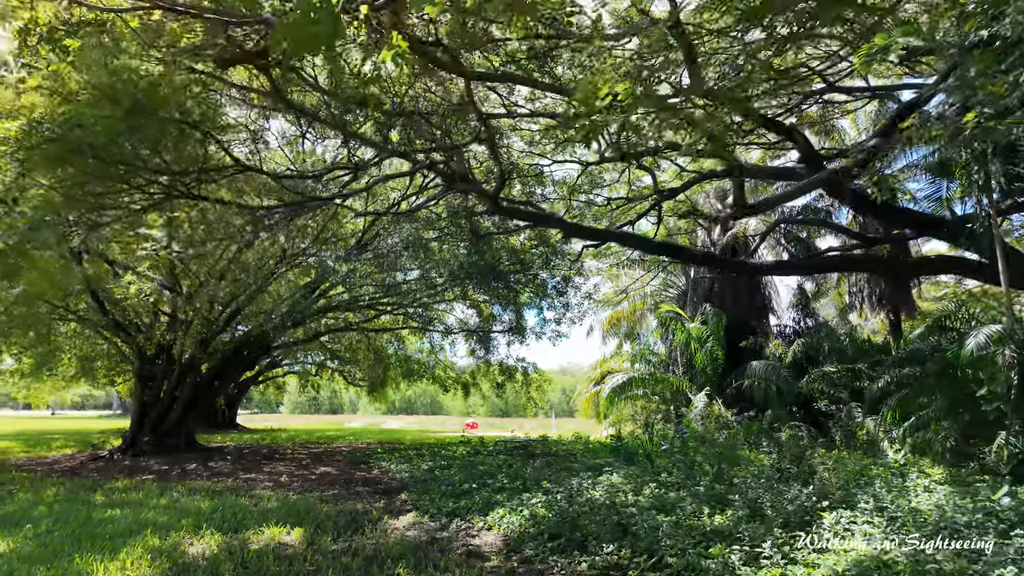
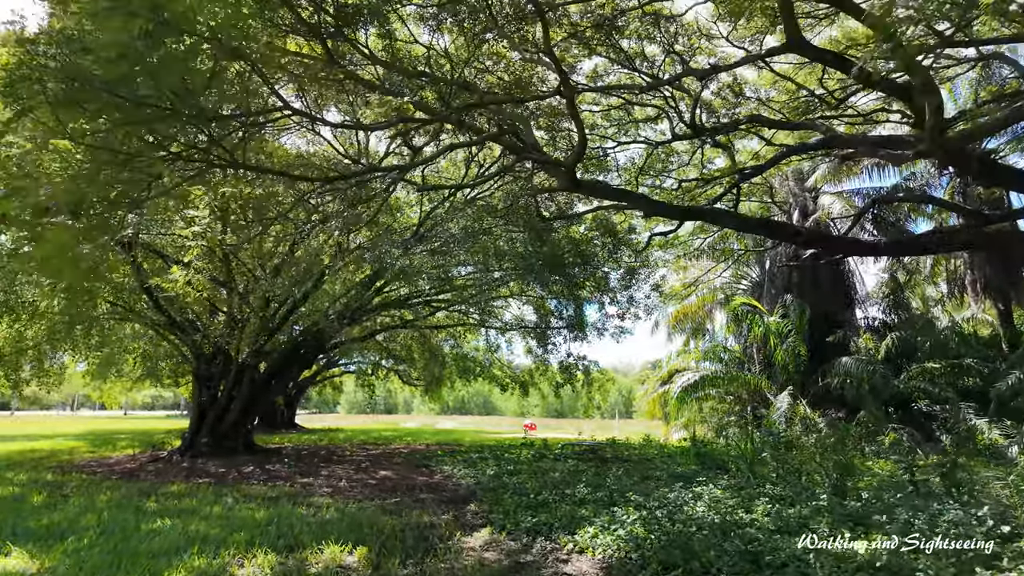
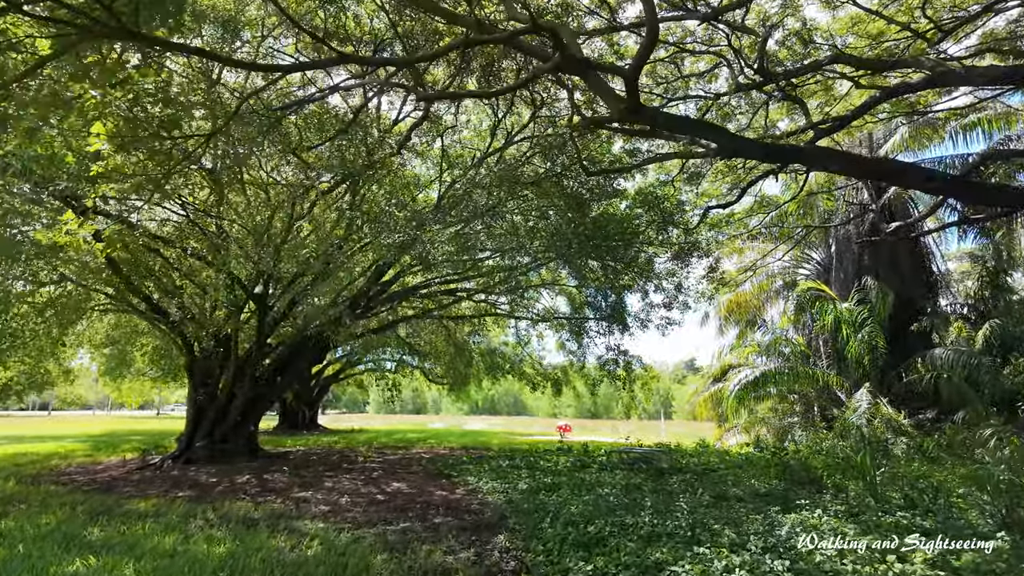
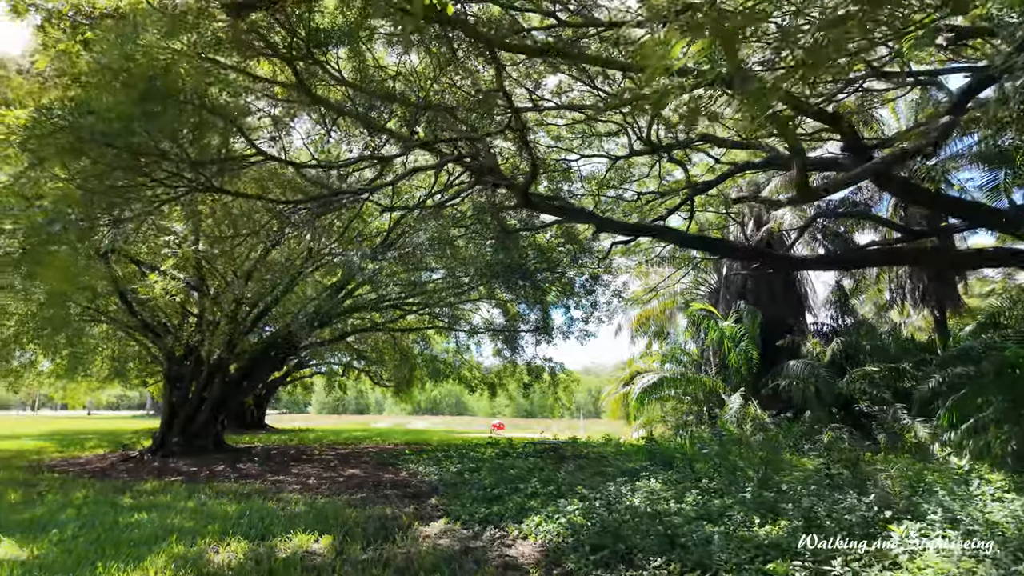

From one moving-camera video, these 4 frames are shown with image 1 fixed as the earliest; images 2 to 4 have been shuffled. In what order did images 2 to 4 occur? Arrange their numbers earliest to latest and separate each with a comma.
4, 2, 3
